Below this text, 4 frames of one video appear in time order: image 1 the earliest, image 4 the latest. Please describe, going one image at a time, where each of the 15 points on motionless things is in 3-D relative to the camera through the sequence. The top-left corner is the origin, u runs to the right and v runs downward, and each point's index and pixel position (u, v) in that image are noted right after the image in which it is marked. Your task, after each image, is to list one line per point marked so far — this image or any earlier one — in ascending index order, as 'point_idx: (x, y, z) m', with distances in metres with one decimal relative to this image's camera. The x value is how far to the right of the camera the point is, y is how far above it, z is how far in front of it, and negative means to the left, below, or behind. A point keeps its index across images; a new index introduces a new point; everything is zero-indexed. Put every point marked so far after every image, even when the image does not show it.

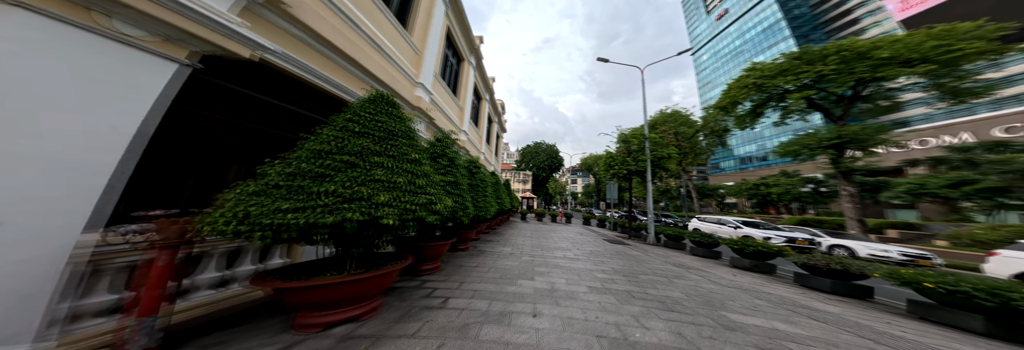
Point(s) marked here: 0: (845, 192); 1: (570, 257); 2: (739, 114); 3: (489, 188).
0: (+18.2, -0.9, +10.9) m
1: (+1.6, -2.3, +5.3) m
2: (+15.6, +4.3, +13.6) m
3: (-0.8, -0.5, +6.4) m
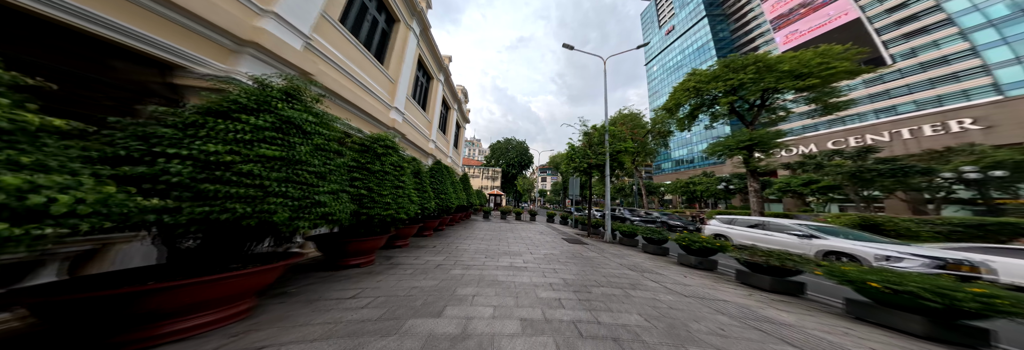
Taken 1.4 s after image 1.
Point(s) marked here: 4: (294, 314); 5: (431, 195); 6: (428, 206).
0: (+15.7, -0.9, +12.5) m
1: (+0.1, -2.1, +4.4) m
2: (+12.8, +4.3, +14.7) m
3: (-2.4, -0.2, +5.0) m
4: (-2.0, -1.3, +1.8) m
5: (-2.3, -0.5, +5.3) m
6: (-2.3, -0.8, +5.0) m
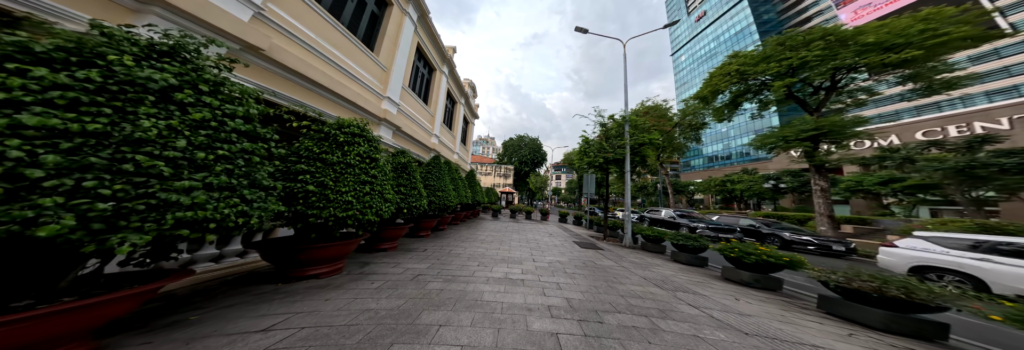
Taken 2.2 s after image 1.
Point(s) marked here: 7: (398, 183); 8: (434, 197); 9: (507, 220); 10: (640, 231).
0: (+16.2, -0.7, +10.4) m
1: (0.0, -1.9, +3.7) m
2: (+13.5, +4.6, +12.8) m
3: (-2.4, -0.1, +4.5) m
4: (-2.3, -1.2, +1.3) m
5: (-2.3, -0.4, +4.8) m
6: (-2.3, -0.7, +4.5) m
7: (-2.7, -0.2, +4.3) m
8: (-2.7, -0.7, +6.4) m
9: (-0.4, -3.5, +15.2) m
10: (+5.1, -2.2, +7.8) m
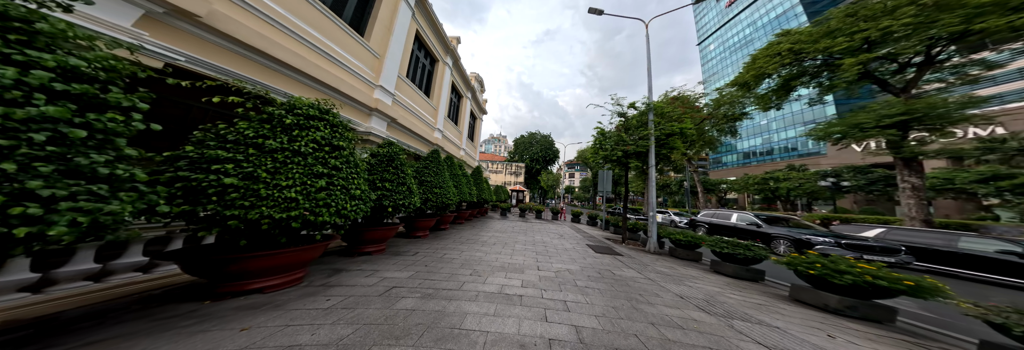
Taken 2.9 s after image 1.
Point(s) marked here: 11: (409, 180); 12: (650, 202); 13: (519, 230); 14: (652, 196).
0: (+16.6, -0.4, +8.4) m
1: (-0.1, -1.8, +3.0) m
2: (+14.1, +4.8, +11.0) m
3: (-2.4, 0.0, +4.0) m
4: (-2.5, -1.1, +0.7) m
5: (-2.2, -0.3, +4.3) m
6: (-2.3, -0.6, +4.0) m
7: (-2.7, -0.1, +3.9) m
8: (-2.5, -0.6, +5.9) m
9: (+0.5, -3.3, +14.6) m
10: (+5.4, -2.1, +6.8) m
11: (-2.3, -0.1, +4.2) m
12: (+5.0, -1.0, +7.0) m
13: (+0.3, -2.9, +10.5) m
14: (+5.0, -0.7, +7.0) m
